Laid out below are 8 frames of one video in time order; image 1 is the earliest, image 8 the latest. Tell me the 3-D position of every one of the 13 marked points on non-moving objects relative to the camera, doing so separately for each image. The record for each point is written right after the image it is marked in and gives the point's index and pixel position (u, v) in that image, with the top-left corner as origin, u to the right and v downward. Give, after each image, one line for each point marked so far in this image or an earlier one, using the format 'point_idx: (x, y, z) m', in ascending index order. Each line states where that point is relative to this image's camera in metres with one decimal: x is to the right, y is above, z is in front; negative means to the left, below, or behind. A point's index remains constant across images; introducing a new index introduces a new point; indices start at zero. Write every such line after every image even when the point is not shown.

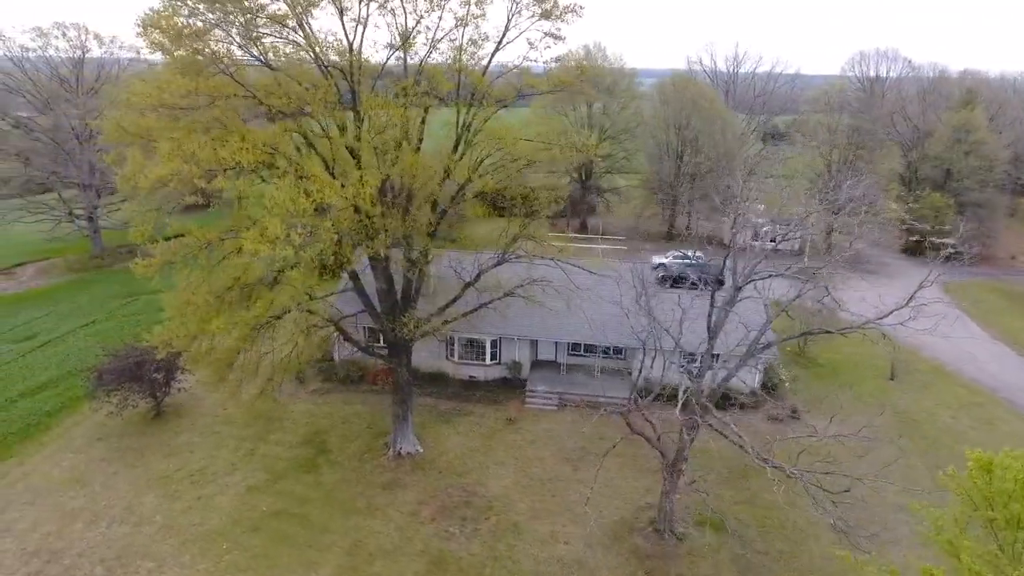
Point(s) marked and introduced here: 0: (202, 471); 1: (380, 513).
0: (-7.9, -4.7, +15.7) m
1: (-3.0, -5.2, +14.2) m
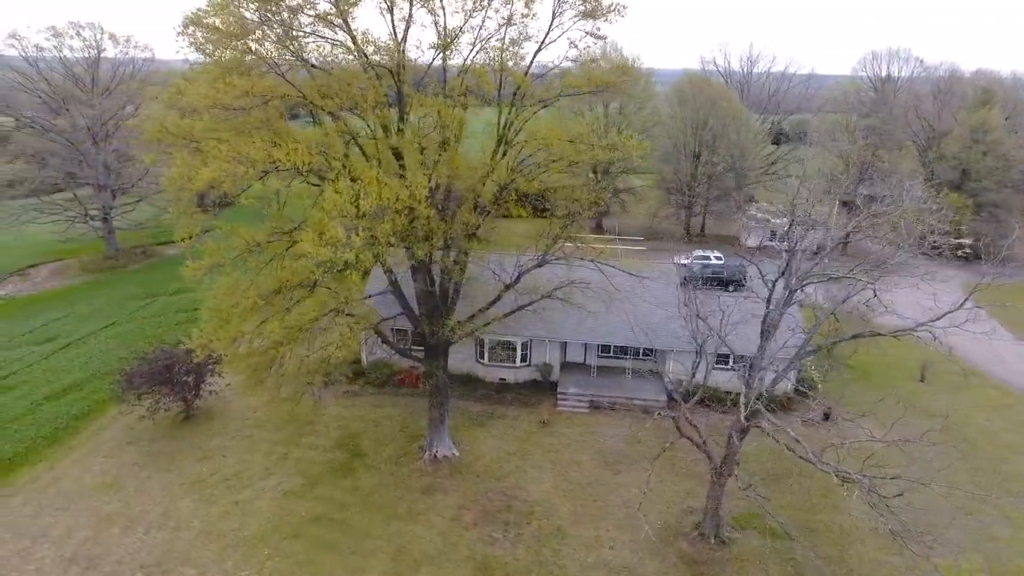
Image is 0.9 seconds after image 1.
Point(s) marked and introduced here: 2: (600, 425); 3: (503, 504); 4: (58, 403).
0: (-6.9, -4.7, +15.5) m
1: (-2.1, -5.2, +14.1) m
2: (+2.5, -3.9, +17.4) m
3: (-0.2, -5.1, +14.5) m
4: (-13.7, -3.5, +18.6) m
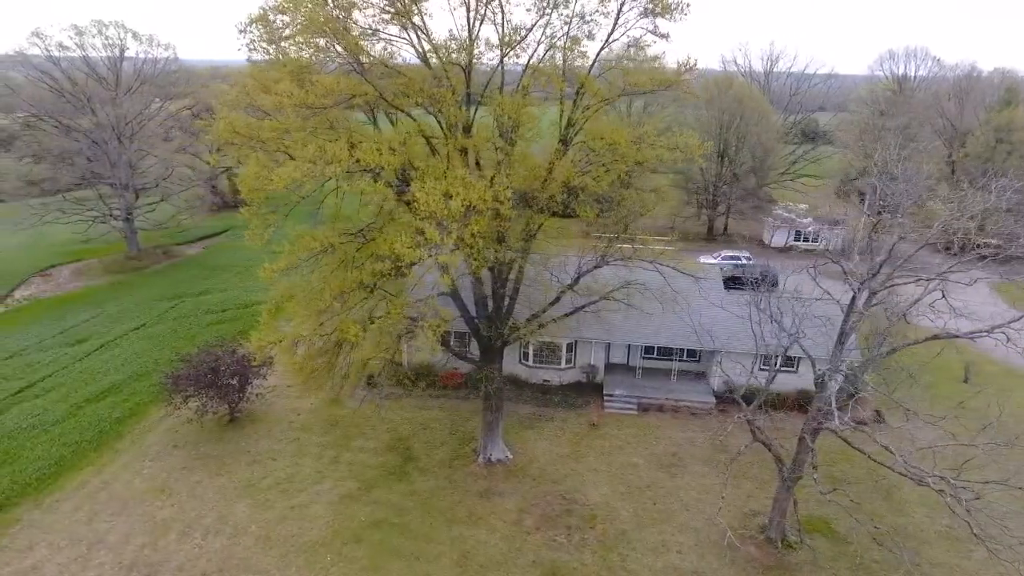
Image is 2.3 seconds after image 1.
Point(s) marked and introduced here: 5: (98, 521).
0: (-5.5, -4.8, +15.3) m
1: (-0.7, -5.3, +13.9) m
2: (+3.9, -3.9, +17.2) m
3: (+1.2, -5.1, +14.3) m
4: (-12.3, -3.5, +18.4) m
5: (-9.5, -5.3, +14.1) m
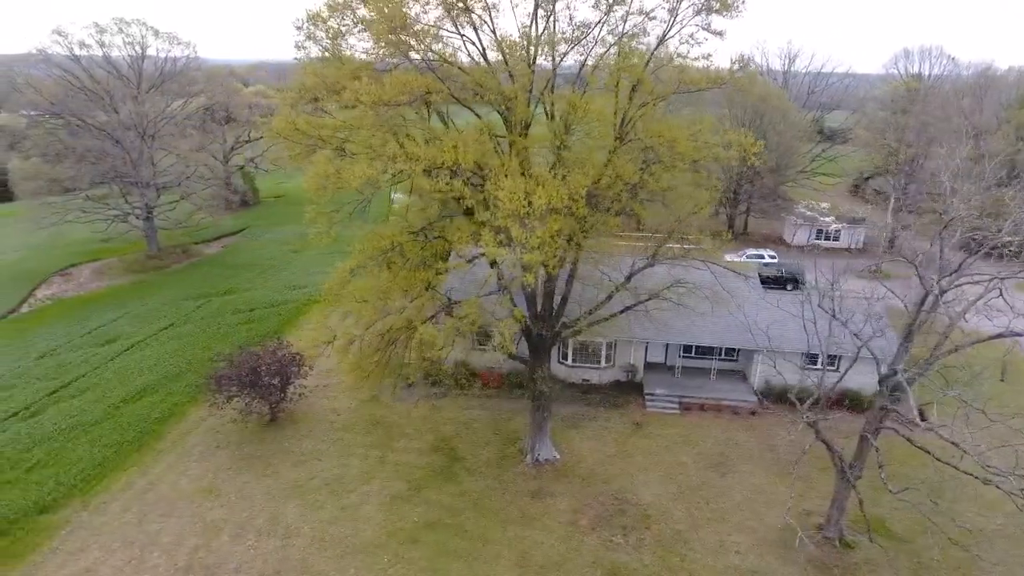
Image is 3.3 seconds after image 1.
0: (-4.3, -4.7, +15.2) m
1: (+0.6, -5.2, +13.8) m
2: (+5.1, -3.9, +17.2) m
3: (+2.4, -5.1, +14.2) m
4: (-11.1, -3.5, +18.3) m
5: (-8.3, -5.3, +14.0) m
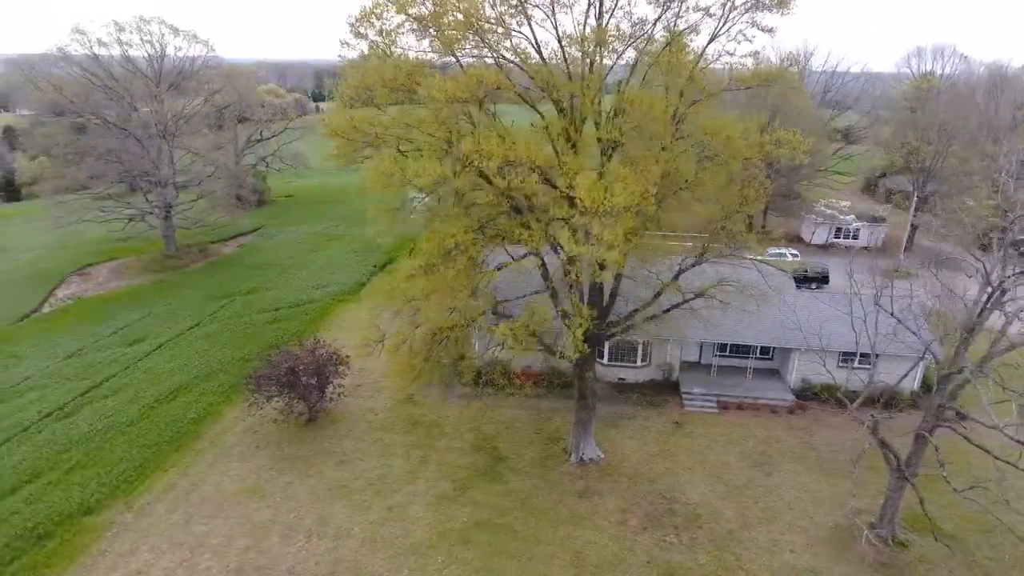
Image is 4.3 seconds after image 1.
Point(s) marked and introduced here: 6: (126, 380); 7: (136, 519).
0: (-3.2, -4.7, +15.1) m
1: (+1.7, -5.2, +13.7) m
2: (+6.2, -3.8, +17.1) m
3: (+3.5, -5.0, +14.2) m
4: (-10.0, -3.5, +18.1) m
5: (-7.2, -5.3, +13.9) m
6: (-12.3, -2.9, +19.6) m
7: (-8.6, -5.3, +14.1) m
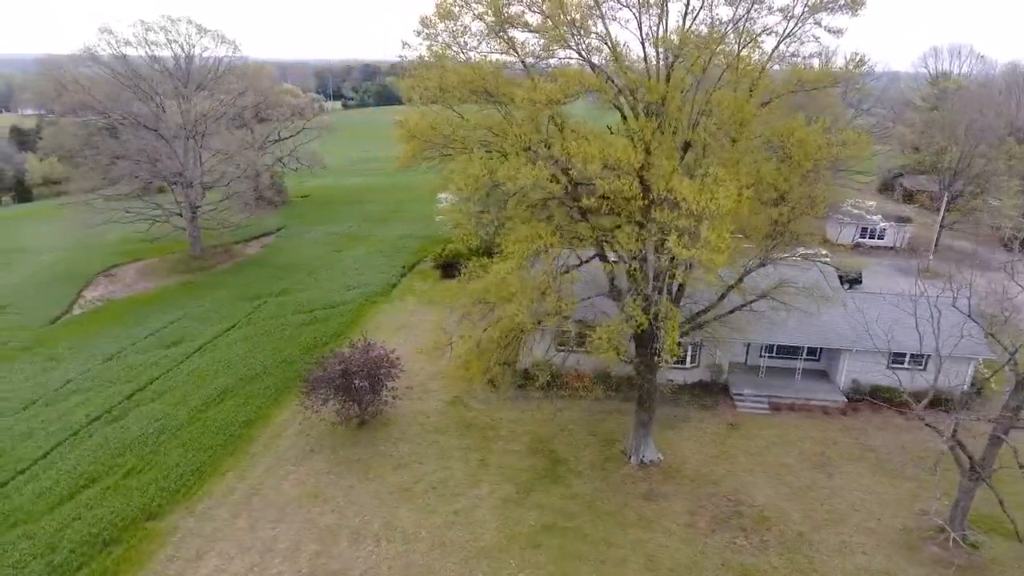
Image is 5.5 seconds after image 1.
0: (-1.7, -4.8, +15.1) m
1: (+3.2, -5.3, +13.7) m
2: (+7.7, -3.8, +17.1) m
3: (+5.1, -5.1, +14.1) m
4: (-8.5, -3.5, +18.0) m
5: (-5.6, -5.4, +13.8) m
6: (-10.8, -3.0, +19.5) m
7: (-7.1, -5.4, +14.0) m
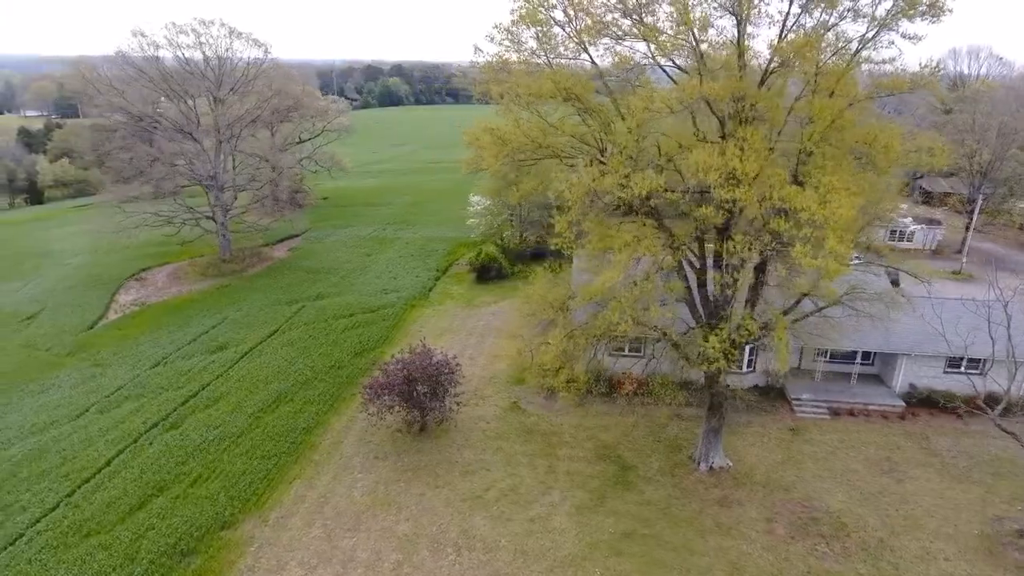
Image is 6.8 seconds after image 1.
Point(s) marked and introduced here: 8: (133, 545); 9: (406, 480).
0: (+0.1, -4.9, +15.0) m
1: (+5.0, -5.4, +13.7) m
2: (+9.4, -4.0, +17.1) m
3: (+6.8, -5.2, +14.1) m
4: (-6.8, -3.7, +17.9) m
5: (-3.9, -5.5, +13.7) m
6: (-9.1, -3.2, +19.3) m
7: (-5.3, -5.5, +13.9) m
8: (-8.3, -5.6, +13.4) m
9: (-2.7, -4.8, +15.4) m
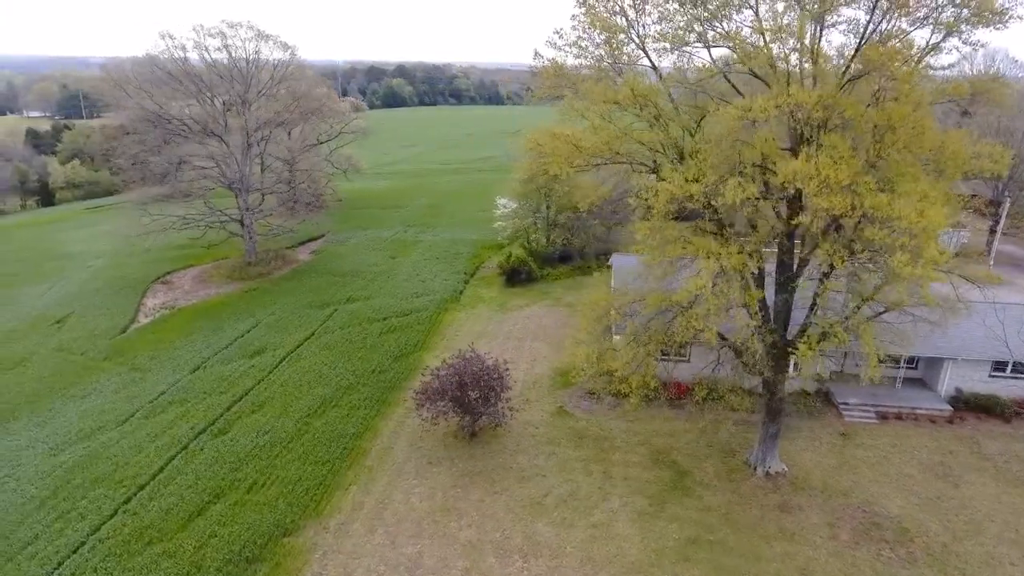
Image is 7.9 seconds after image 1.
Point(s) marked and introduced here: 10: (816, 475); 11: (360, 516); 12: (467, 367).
0: (+1.5, -5.1, +15.0) m
1: (+6.4, -5.5, +13.7) m
2: (+10.8, -4.1, +17.1) m
3: (+8.2, -5.4, +14.2) m
4: (-5.4, -3.9, +17.9) m
5: (-2.5, -5.7, +13.7) m
6: (-7.7, -3.3, +19.3) m
7: (-3.9, -5.7, +13.9) m
8: (-6.8, -5.8, +13.4) m
9: (-1.2, -4.9, +15.4) m
10: (+7.6, -4.7, +15.6) m
11: (-3.6, -5.4, +14.5) m
12: (-1.2, -2.3, +16.8) m
